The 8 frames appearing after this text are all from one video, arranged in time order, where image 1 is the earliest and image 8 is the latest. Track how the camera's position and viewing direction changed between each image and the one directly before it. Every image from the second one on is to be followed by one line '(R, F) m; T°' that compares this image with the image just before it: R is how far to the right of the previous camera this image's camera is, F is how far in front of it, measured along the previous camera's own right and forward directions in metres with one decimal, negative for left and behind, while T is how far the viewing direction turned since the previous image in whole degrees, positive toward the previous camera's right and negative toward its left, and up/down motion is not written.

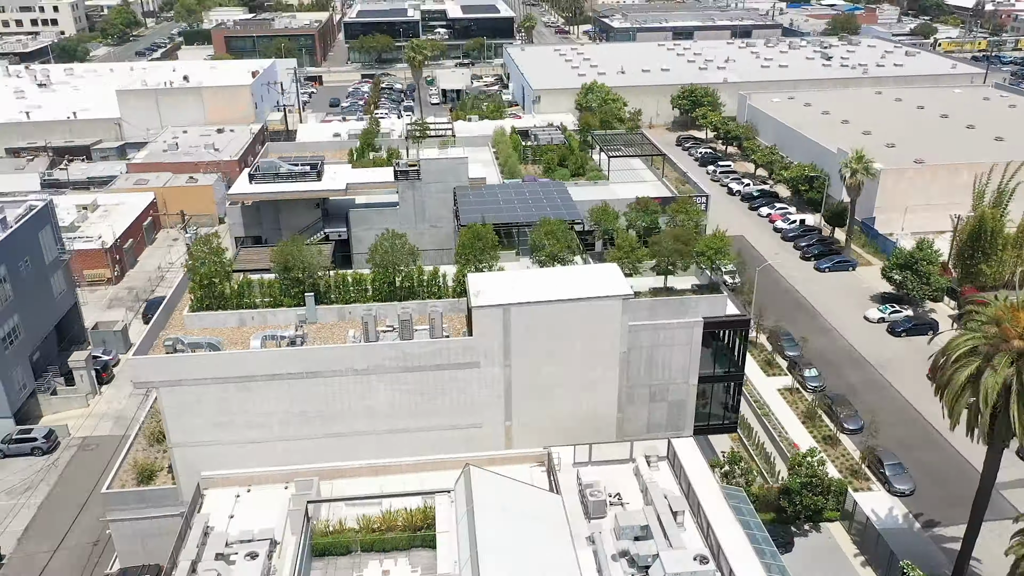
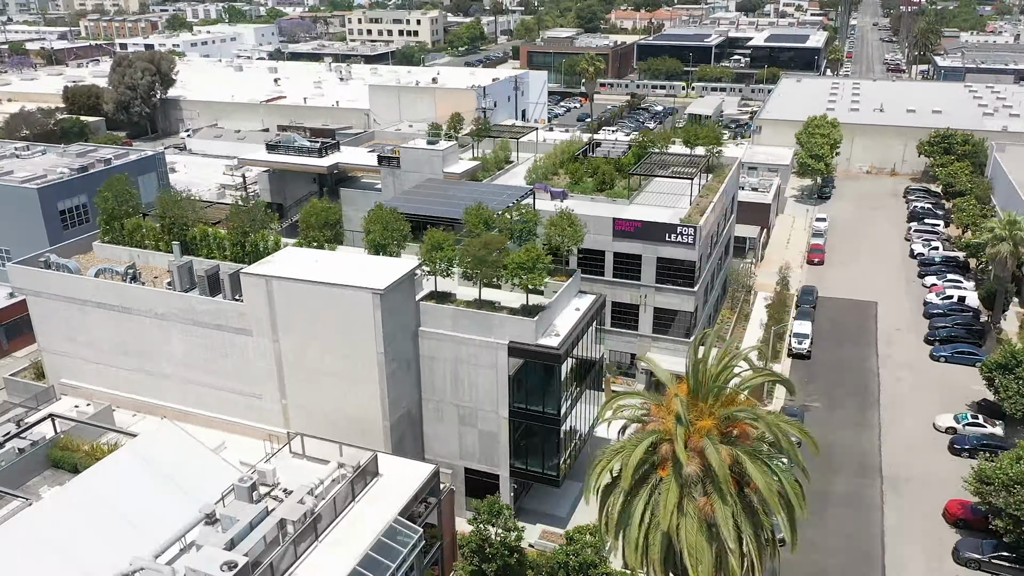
(+23.0, +8.0) m; -26°
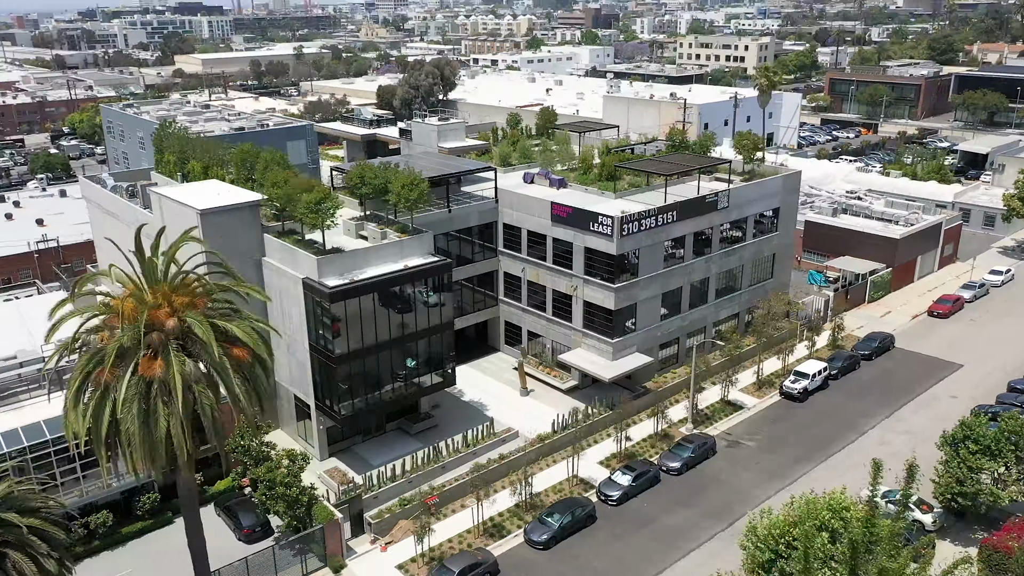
(+23.8, +4.9) m; -26°
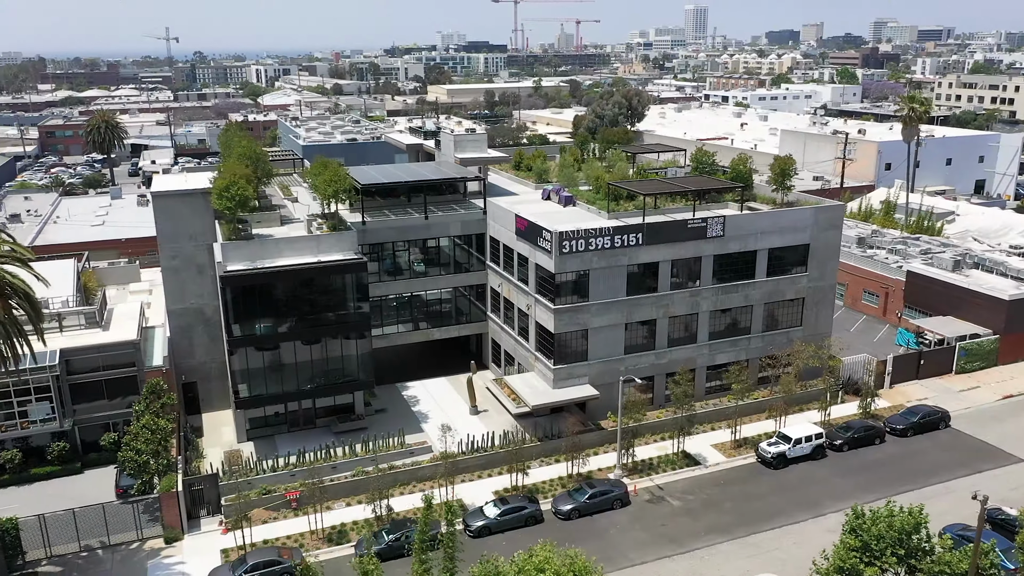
(+15.6, +4.6) m; -18°
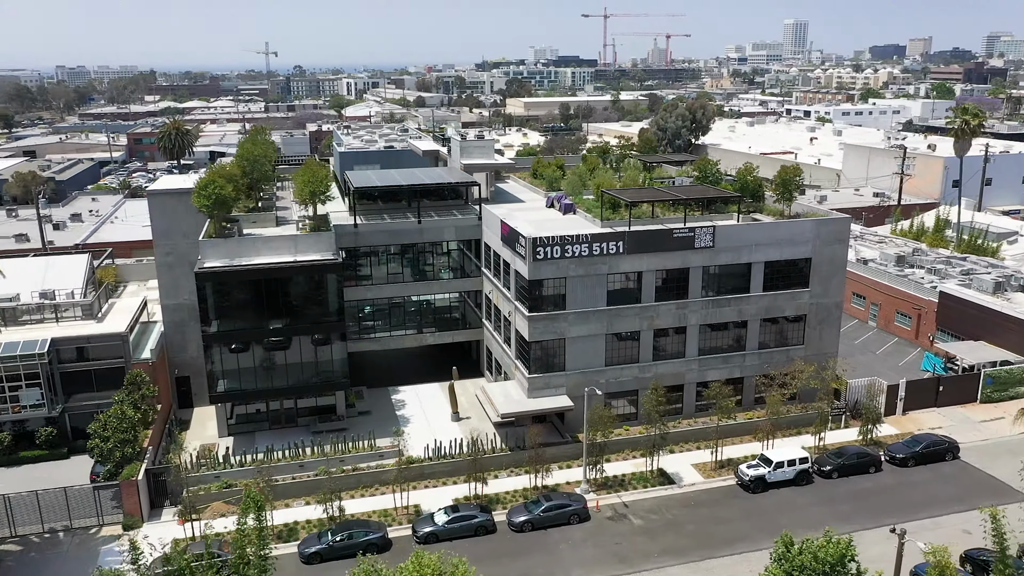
(+5.3, +0.9) m; -6°
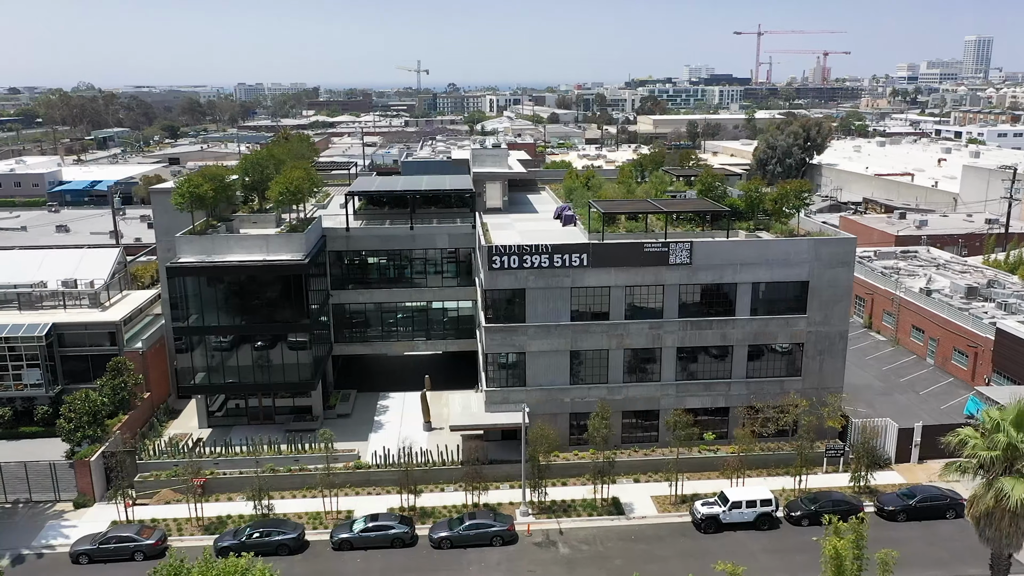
(+8.5, +2.0) m; -10°
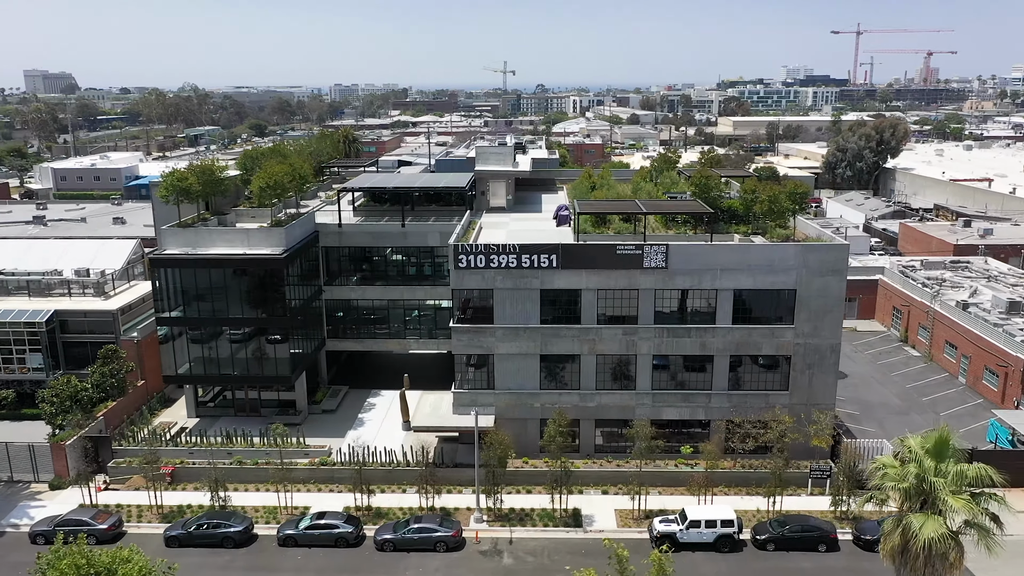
(+5.2, +1.3) m; -6°
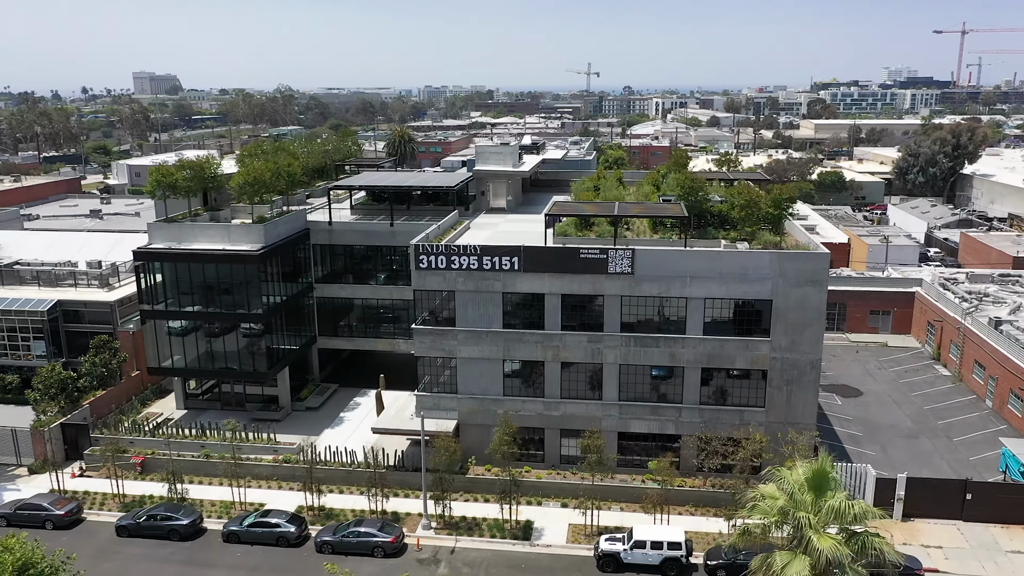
(+5.2, +1.3) m; -6°
